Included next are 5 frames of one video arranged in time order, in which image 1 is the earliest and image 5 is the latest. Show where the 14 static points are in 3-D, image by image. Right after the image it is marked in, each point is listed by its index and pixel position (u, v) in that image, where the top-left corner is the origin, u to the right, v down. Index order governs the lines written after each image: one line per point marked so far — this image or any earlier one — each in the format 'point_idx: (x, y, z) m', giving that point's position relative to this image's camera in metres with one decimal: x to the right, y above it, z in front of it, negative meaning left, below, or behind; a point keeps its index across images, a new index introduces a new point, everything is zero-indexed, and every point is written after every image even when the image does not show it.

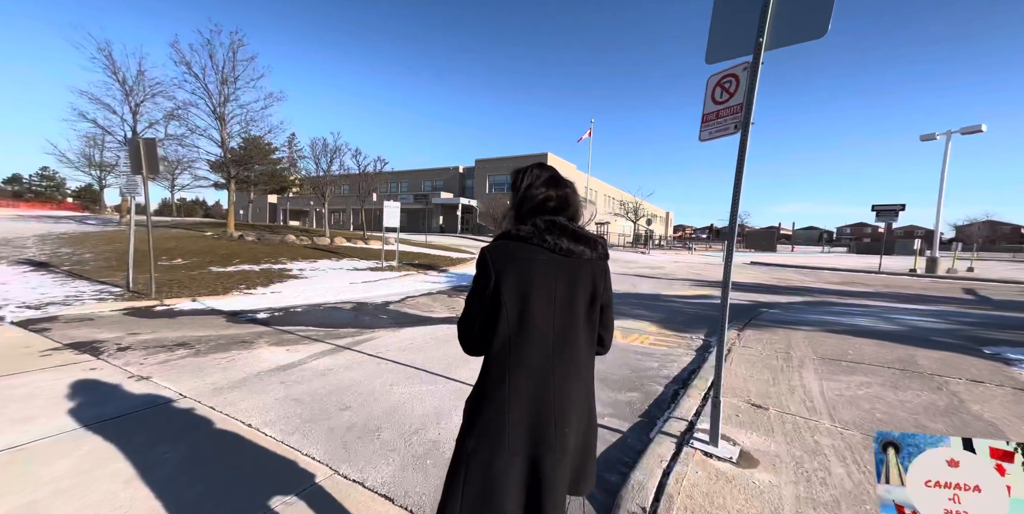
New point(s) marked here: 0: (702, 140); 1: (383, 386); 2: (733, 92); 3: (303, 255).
0: (+1.3, +0.8, +2.8) m
1: (-1.2, -1.2, +3.7) m
2: (+1.4, +1.0, +2.5) m
3: (-7.7, +0.1, +15.1) m
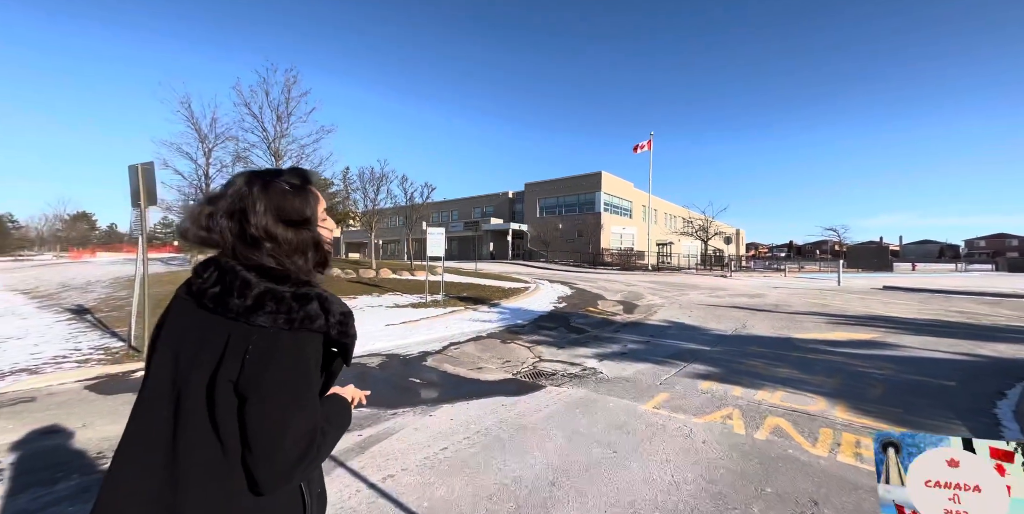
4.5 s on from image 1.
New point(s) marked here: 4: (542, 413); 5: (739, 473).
0: (+1.7, +0.6, +0.4) m
1: (-0.6, -1.5, +1.5) m
2: (+1.7, +0.9, +0.1) m
3: (-5.7, -1.1, +13.6) m
4: (+0.3, -1.7, +4.4) m
5: (+1.7, -1.7, +3.1) m
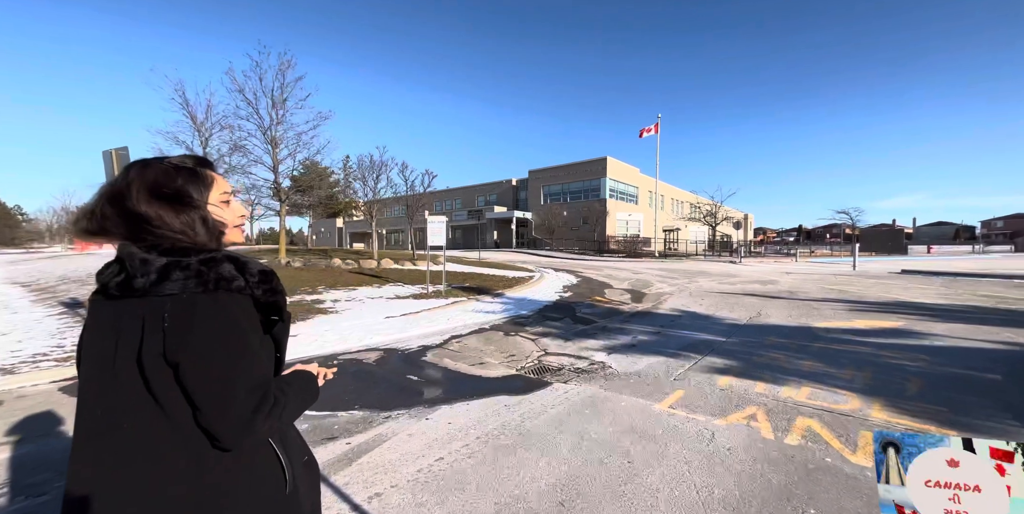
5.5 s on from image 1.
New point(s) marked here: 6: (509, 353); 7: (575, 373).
0: (+1.6, +0.6, -0.1) m
1: (-0.6, -1.4, +1.1) m
2: (+1.7, +0.9, -0.3) m
3: (-5.5, -0.8, +13.3) m
4: (+0.3, -1.6, +4.1) m
5: (+1.8, -1.6, +2.8) m
6: (0.0, -1.6, +6.8) m
7: (+0.9, -1.6, +5.7) m
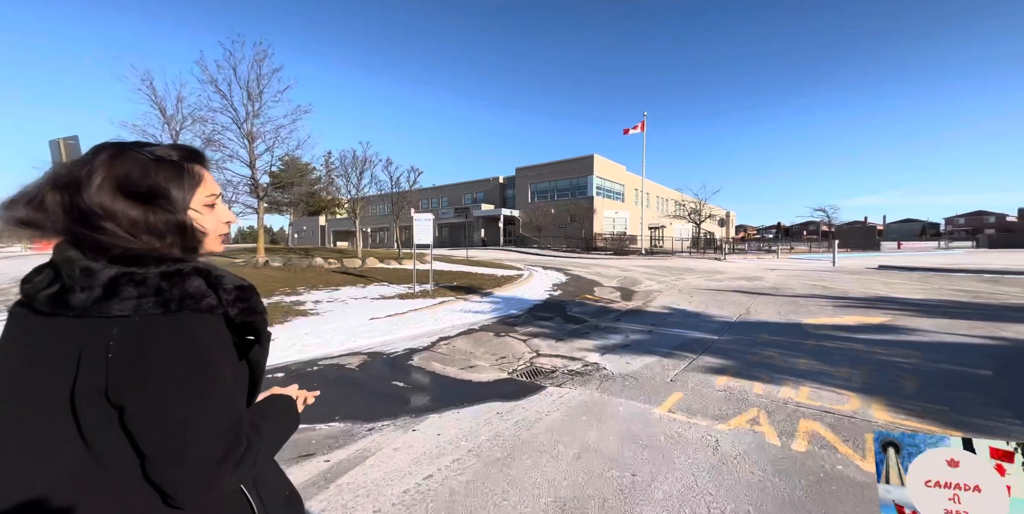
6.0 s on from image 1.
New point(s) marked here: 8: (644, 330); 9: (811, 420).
0: (+1.7, +0.6, -0.2) m
1: (-0.5, -1.4, +0.9) m
2: (+1.7, +0.9, -0.5) m
3: (-5.9, -0.8, +12.9) m
4: (+0.3, -1.6, +3.9) m
5: (+1.7, -1.6, +2.6) m
6: (-0.2, -1.6, +6.6) m
7: (+0.8, -1.6, +5.6) m
8: (+2.6, -1.4, +8.1) m
9: (+2.8, -1.5, +3.8) m
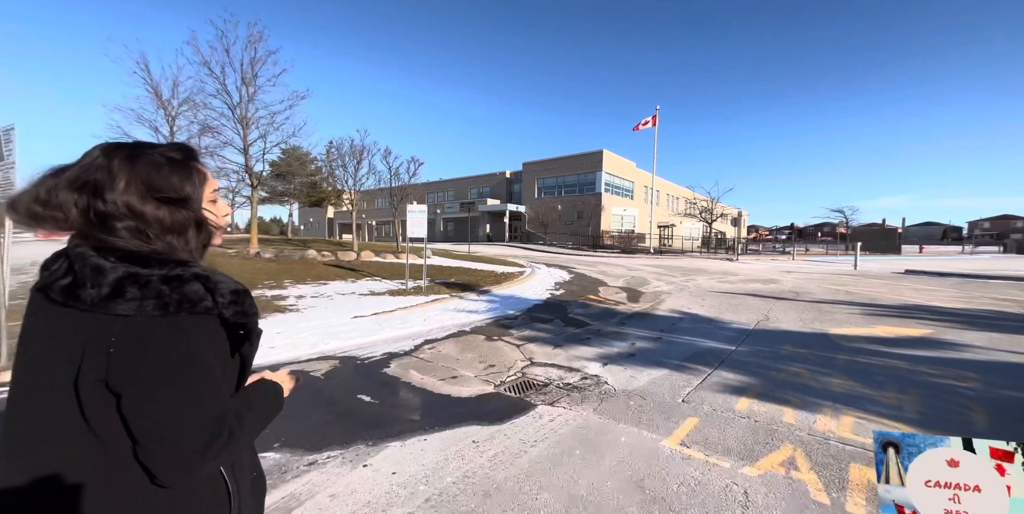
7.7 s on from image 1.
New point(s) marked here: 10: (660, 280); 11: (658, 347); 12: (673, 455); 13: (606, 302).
0: (+1.5, +0.6, -1.0) m
1: (-0.8, -1.4, +0.1) m
2: (+1.5, +0.8, -1.3) m
3: (-5.9, -0.6, +12.2) m
4: (+0.1, -1.5, +3.1) m
5: (+1.5, -1.6, +1.8) m
6: (-0.3, -1.5, +5.8) m
7: (+0.6, -1.6, +4.8) m
8: (+2.5, -1.4, +7.3) m
9: (+2.6, -1.5, +3.0) m
10: (+5.4, -0.8, +15.0) m
11: (+2.4, -1.5, +6.7) m
12: (+1.3, -1.6, +3.2) m
13: (+2.4, -1.2, +10.5) m
